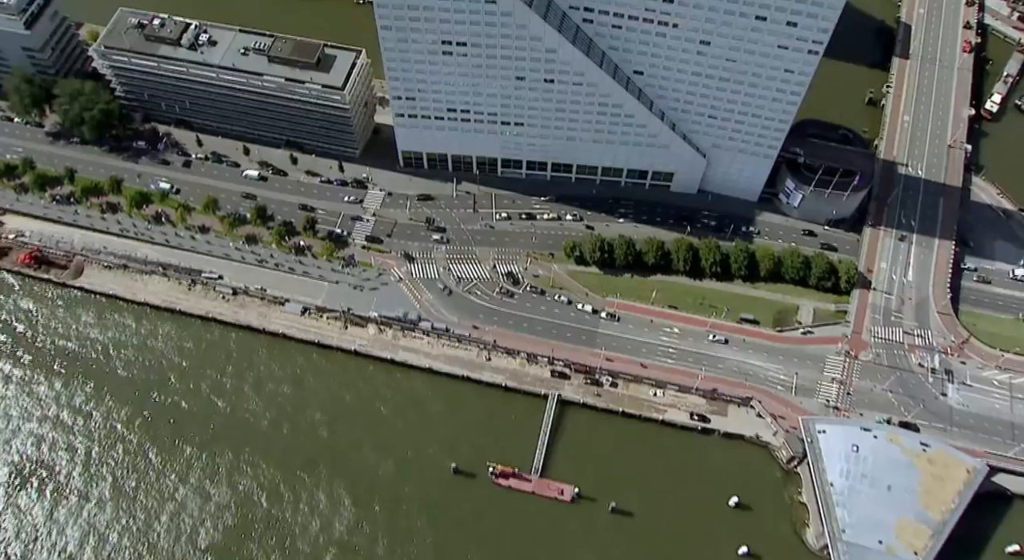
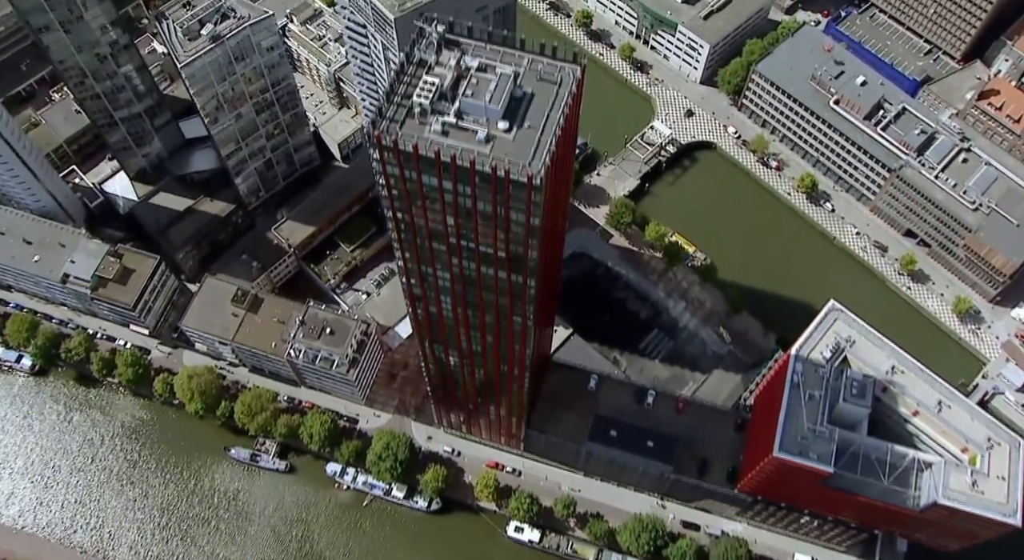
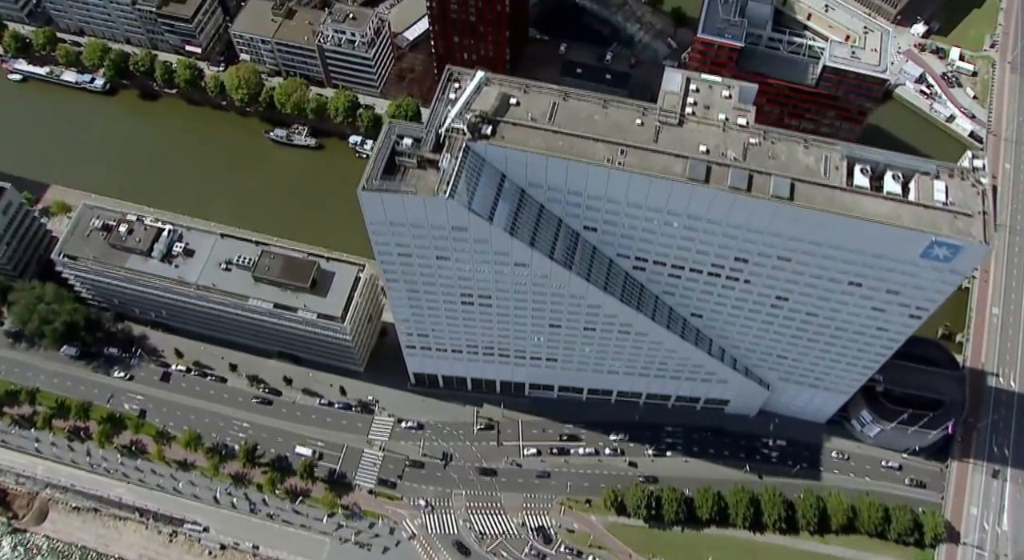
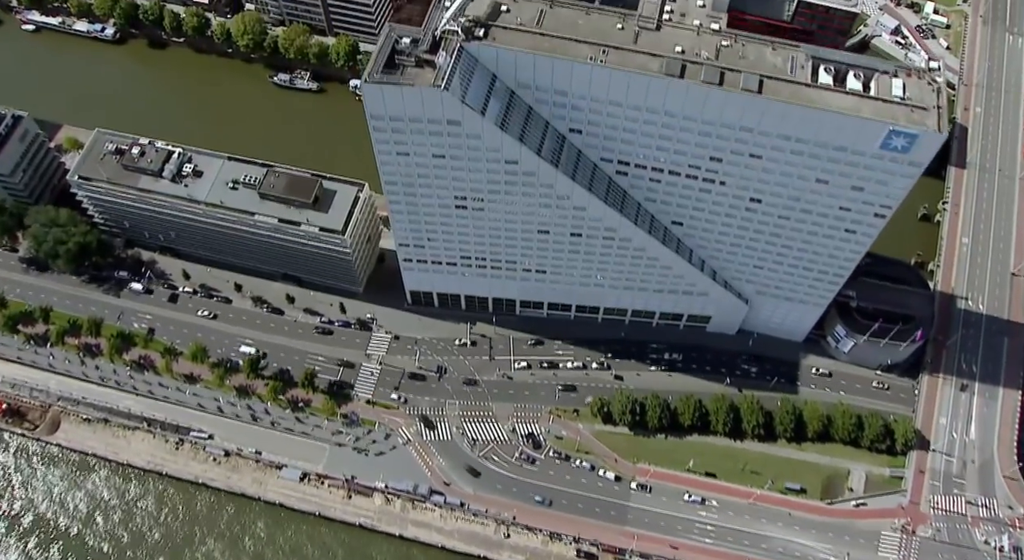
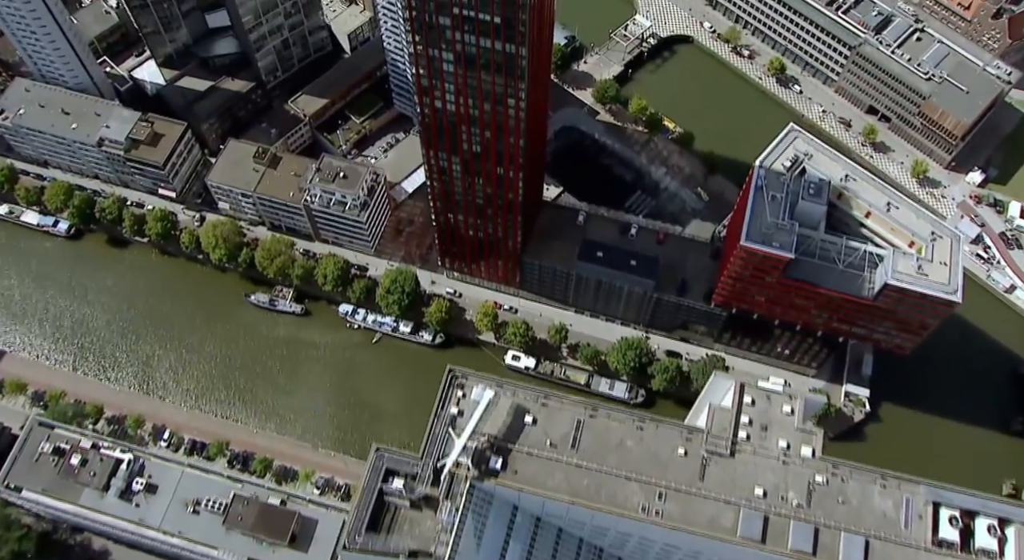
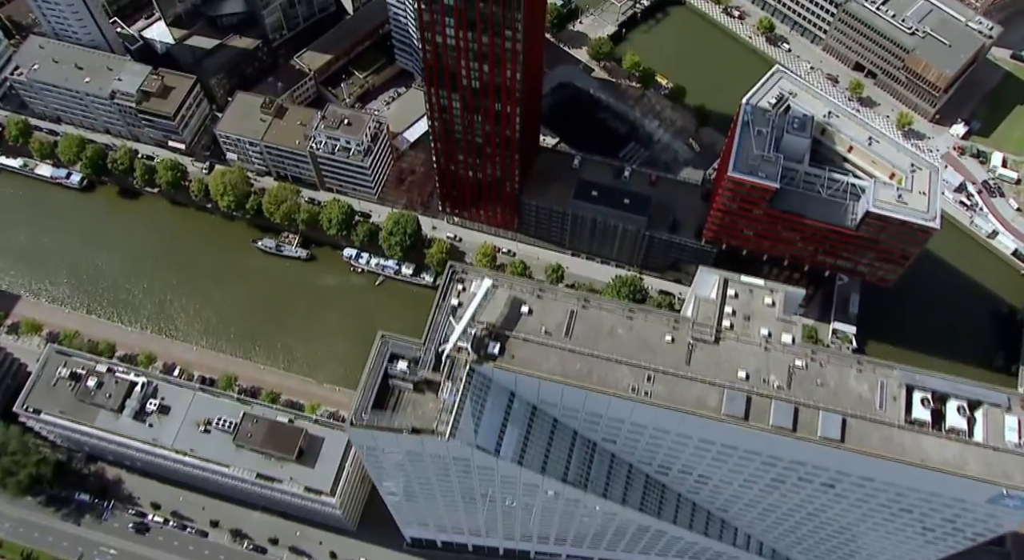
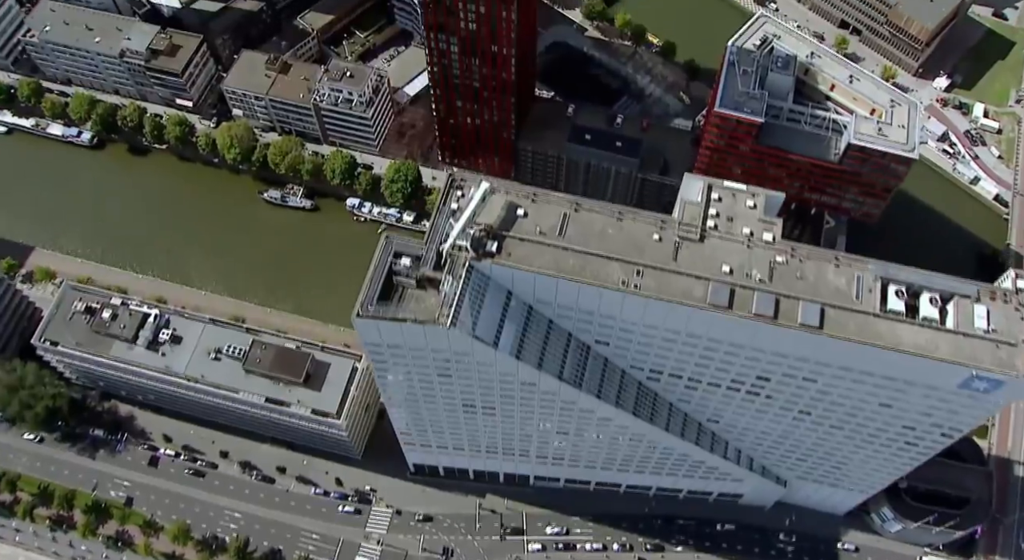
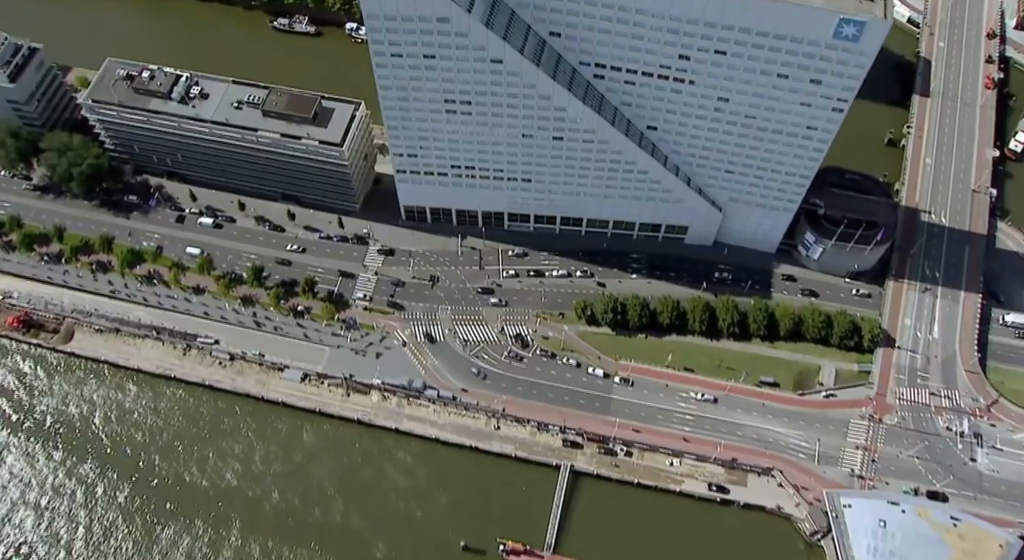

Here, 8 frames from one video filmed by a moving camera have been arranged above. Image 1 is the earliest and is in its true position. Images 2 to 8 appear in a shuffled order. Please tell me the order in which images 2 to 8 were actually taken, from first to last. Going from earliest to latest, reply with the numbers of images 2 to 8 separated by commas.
8, 4, 3, 7, 6, 5, 2
